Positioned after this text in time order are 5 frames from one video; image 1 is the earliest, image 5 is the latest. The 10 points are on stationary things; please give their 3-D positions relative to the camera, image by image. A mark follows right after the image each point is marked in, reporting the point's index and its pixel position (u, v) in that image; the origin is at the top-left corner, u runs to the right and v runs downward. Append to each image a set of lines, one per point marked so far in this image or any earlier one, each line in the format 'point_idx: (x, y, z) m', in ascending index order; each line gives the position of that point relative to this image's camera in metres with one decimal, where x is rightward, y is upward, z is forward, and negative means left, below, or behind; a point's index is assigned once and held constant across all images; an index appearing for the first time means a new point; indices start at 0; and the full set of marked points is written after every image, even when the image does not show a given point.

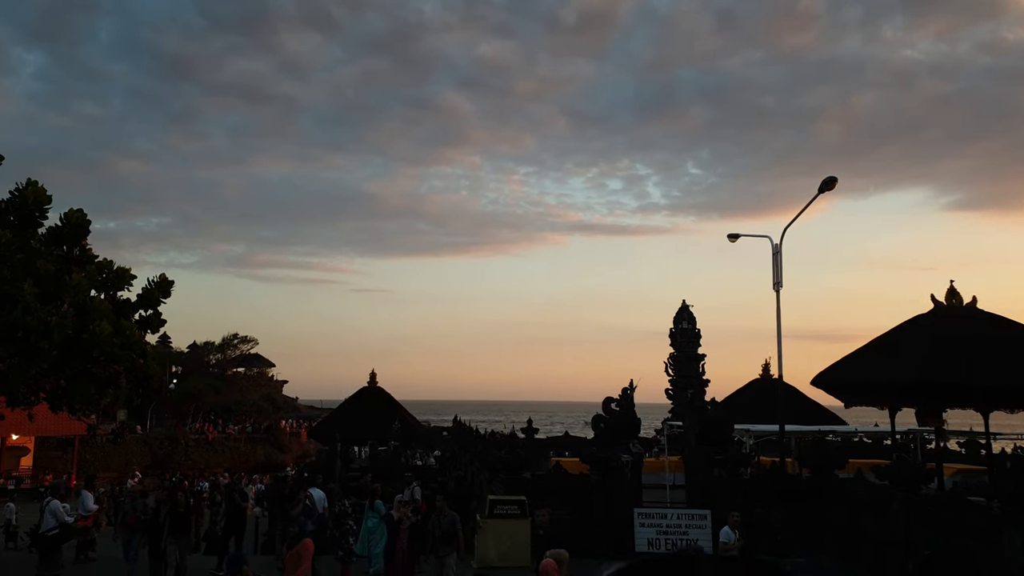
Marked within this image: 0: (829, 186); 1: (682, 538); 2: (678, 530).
0: (+6.1, +1.9, +15.3) m
1: (+3.2, -4.7, +15.0) m
2: (+3.2, -4.6, +15.1) m
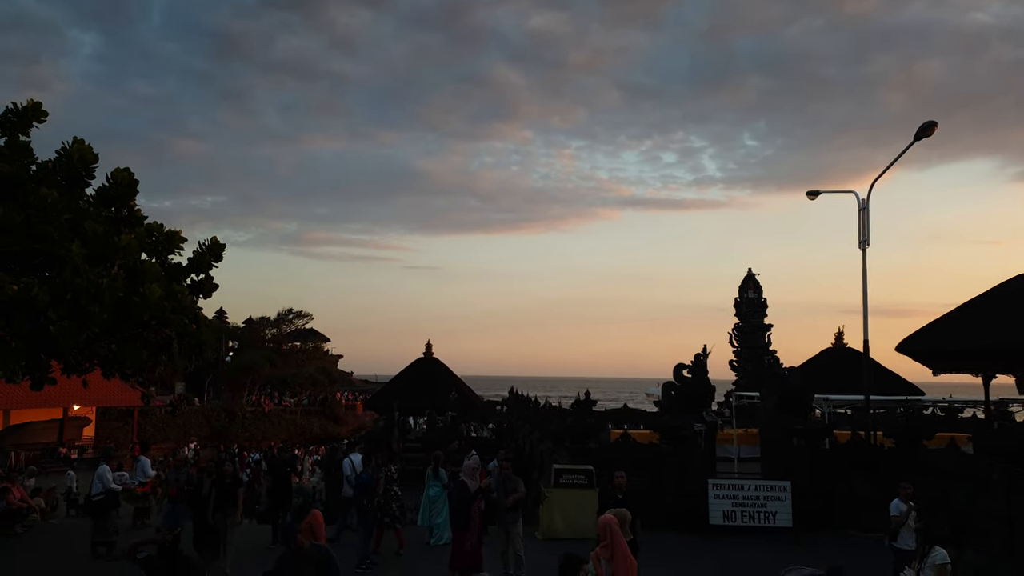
0: (+7.2, +2.7, +13.9) m
1: (+4.4, -4.0, +14.0) m
2: (+4.3, -3.8, +14.1) m
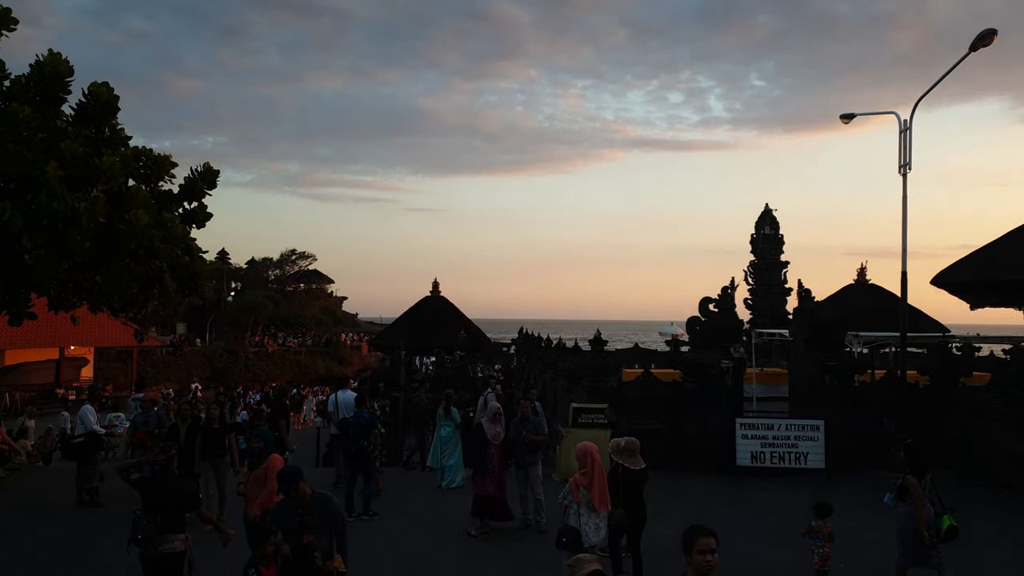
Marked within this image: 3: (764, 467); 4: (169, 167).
0: (+7.5, +3.9, +12.6) m
1: (+4.6, -2.7, +13.2) m
2: (+4.6, -2.6, +13.3) m
3: (+4.2, -3.0, +13.3) m
4: (-6.4, +2.3, +14.9) m
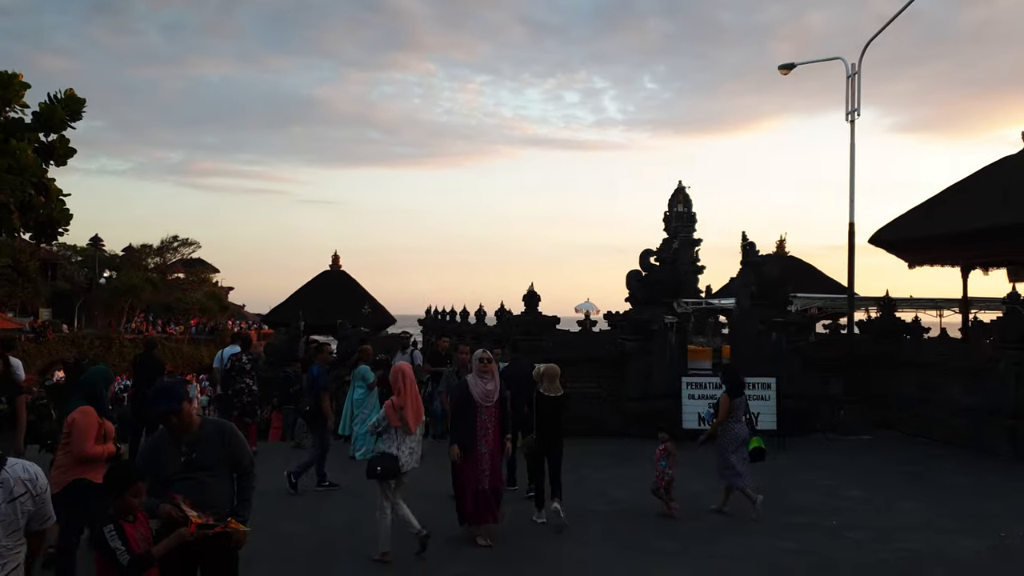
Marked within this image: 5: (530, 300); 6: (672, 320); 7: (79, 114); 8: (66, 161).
0: (+6.4, +4.7, +11.9) m
1: (+3.5, -1.9, +12.2) m
2: (+3.4, -1.8, +12.2) m
3: (+3.1, -2.2, +12.2) m
4: (-7.7, +3.1, +12.4) m
5: (+0.3, -0.2, +13.0) m
6: (+2.6, -0.5, +12.9) m
7: (-7.2, +2.9, +13.2) m
8: (-7.2, +2.1, +12.9) m
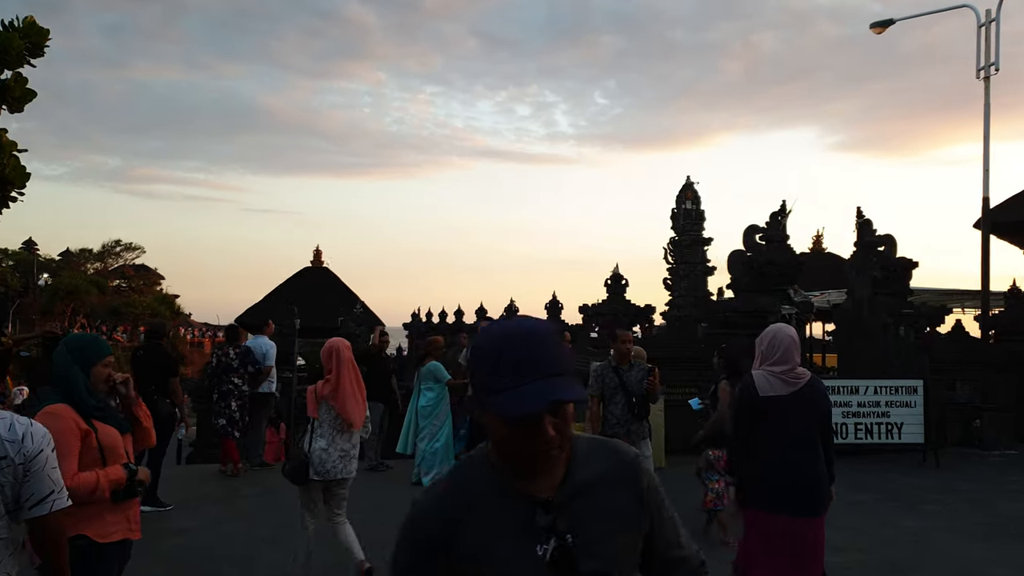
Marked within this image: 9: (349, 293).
0: (+7.6, +5.0, +10.1) m
1: (+4.6, -1.7, +10.0) m
2: (+4.6, -1.6, +10.0) m
3: (+4.2, -1.9, +10.0) m
4: (-6.5, +3.4, +9.6) m
5: (+1.4, 0.0, +10.6) m
6: (+3.7, -0.3, +10.6) m
7: (-6.1, +3.2, +10.4) m
8: (-6.1, +2.3, +10.0) m
9: (-3.9, -0.1, +19.8) m
